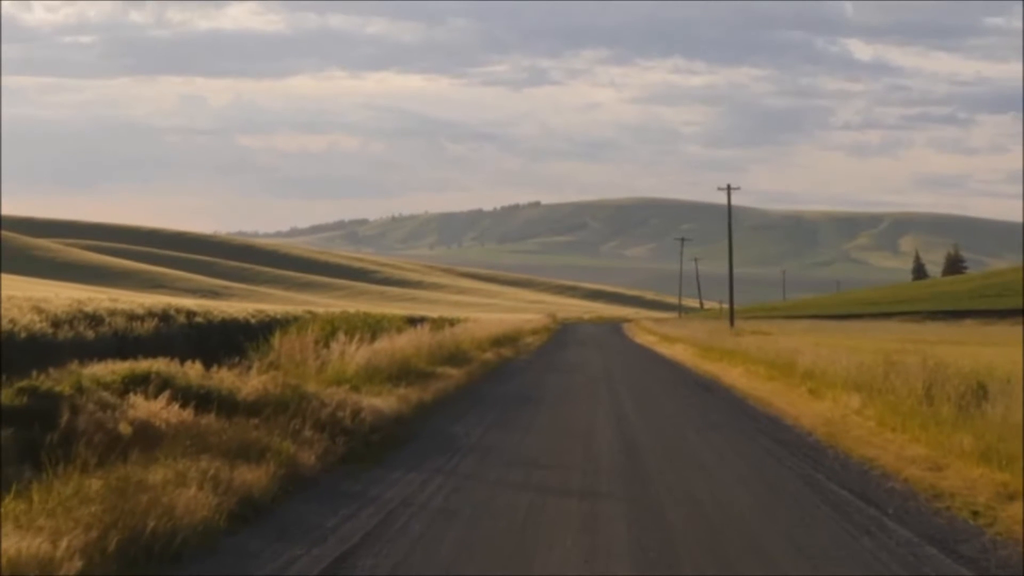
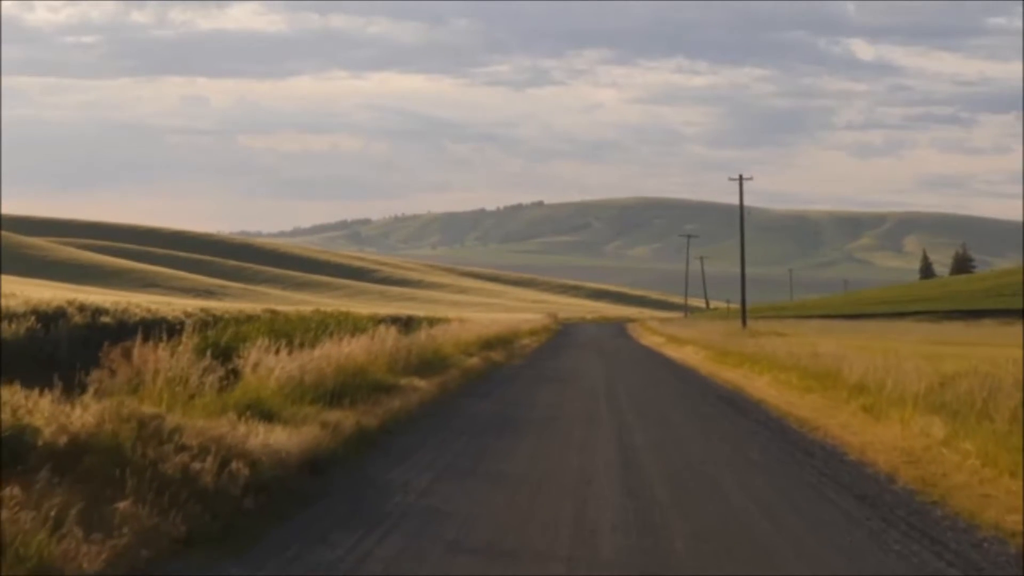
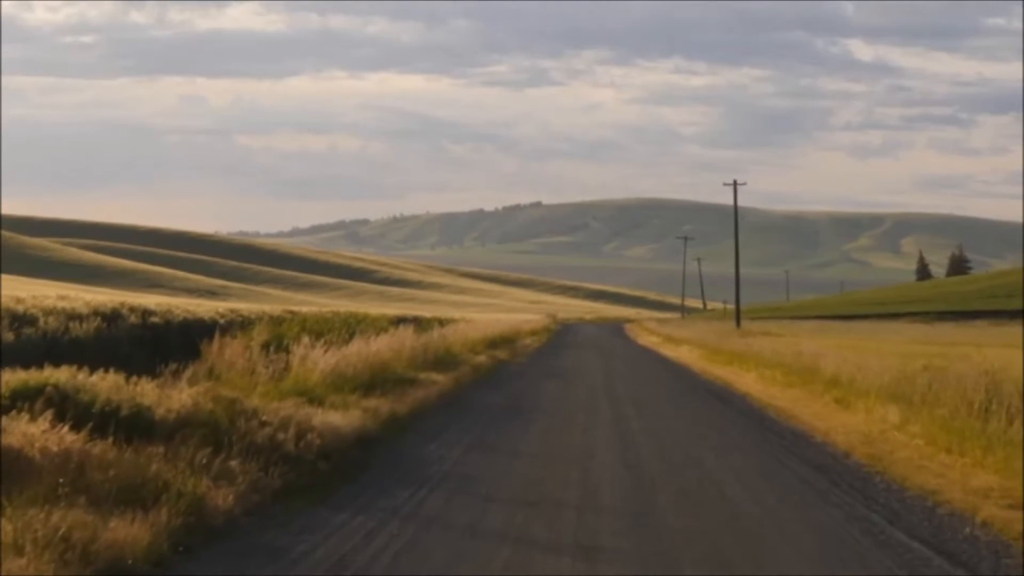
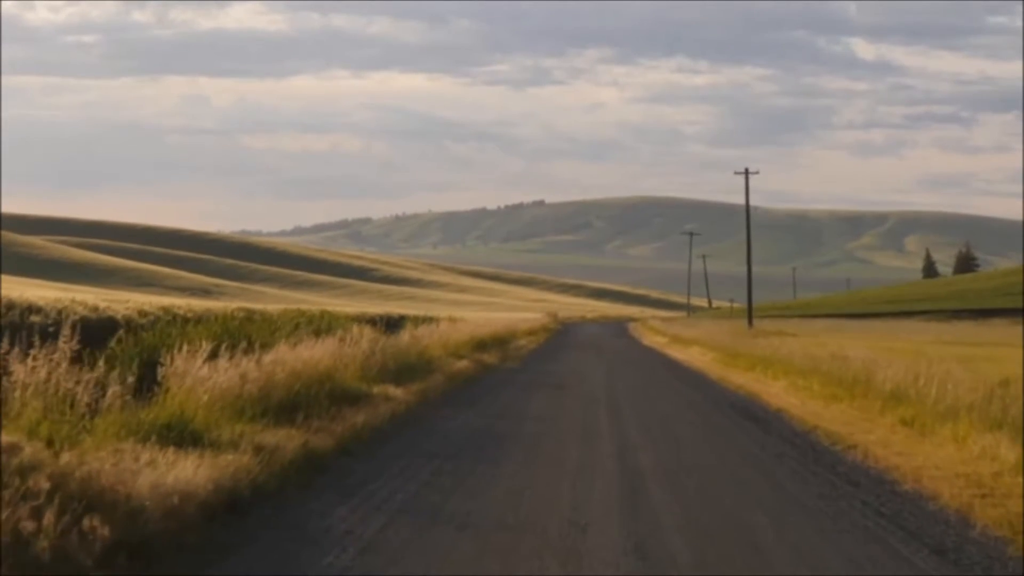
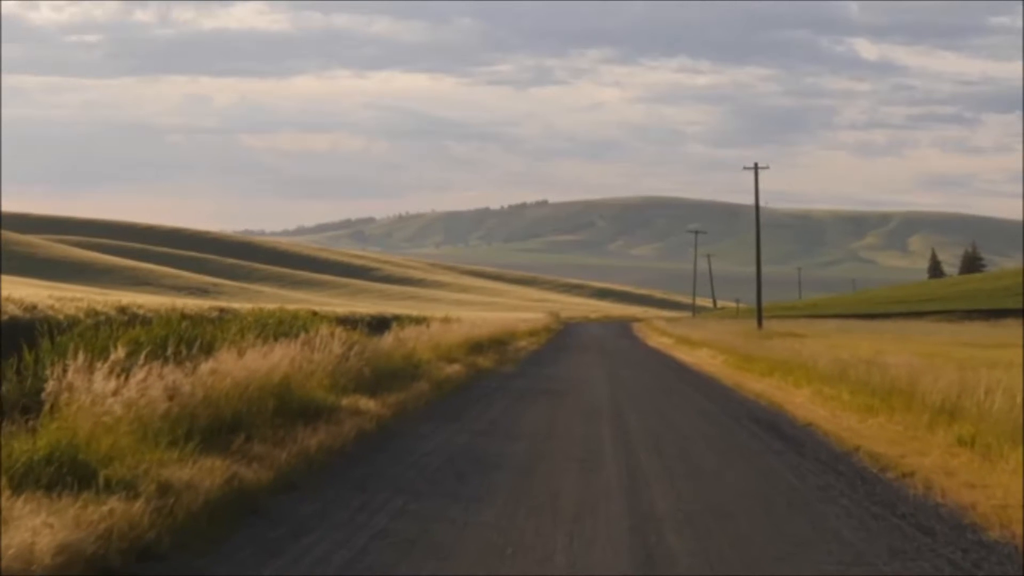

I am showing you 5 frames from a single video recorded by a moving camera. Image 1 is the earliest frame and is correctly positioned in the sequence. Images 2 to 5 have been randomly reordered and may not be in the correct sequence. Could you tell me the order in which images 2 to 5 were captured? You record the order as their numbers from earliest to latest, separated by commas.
3, 2, 4, 5
